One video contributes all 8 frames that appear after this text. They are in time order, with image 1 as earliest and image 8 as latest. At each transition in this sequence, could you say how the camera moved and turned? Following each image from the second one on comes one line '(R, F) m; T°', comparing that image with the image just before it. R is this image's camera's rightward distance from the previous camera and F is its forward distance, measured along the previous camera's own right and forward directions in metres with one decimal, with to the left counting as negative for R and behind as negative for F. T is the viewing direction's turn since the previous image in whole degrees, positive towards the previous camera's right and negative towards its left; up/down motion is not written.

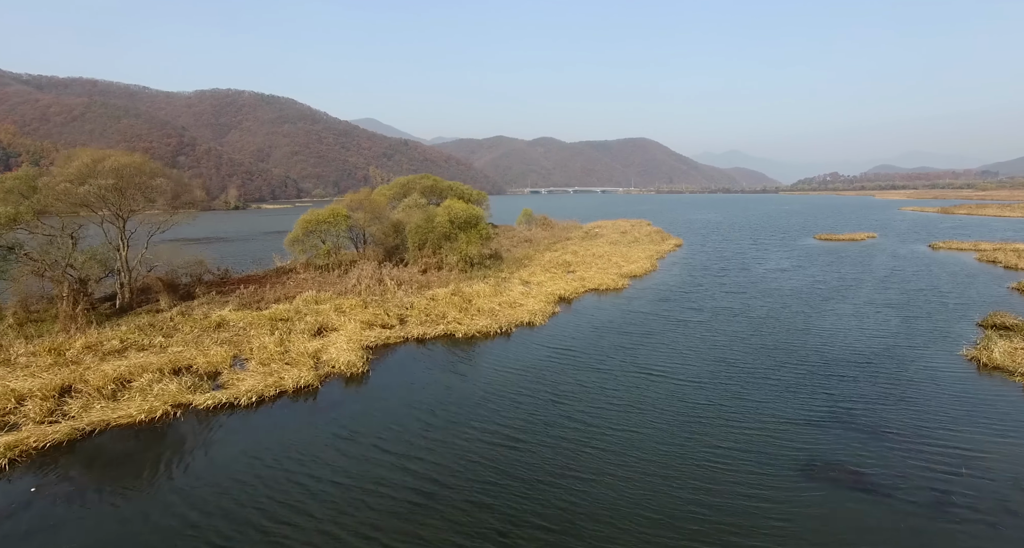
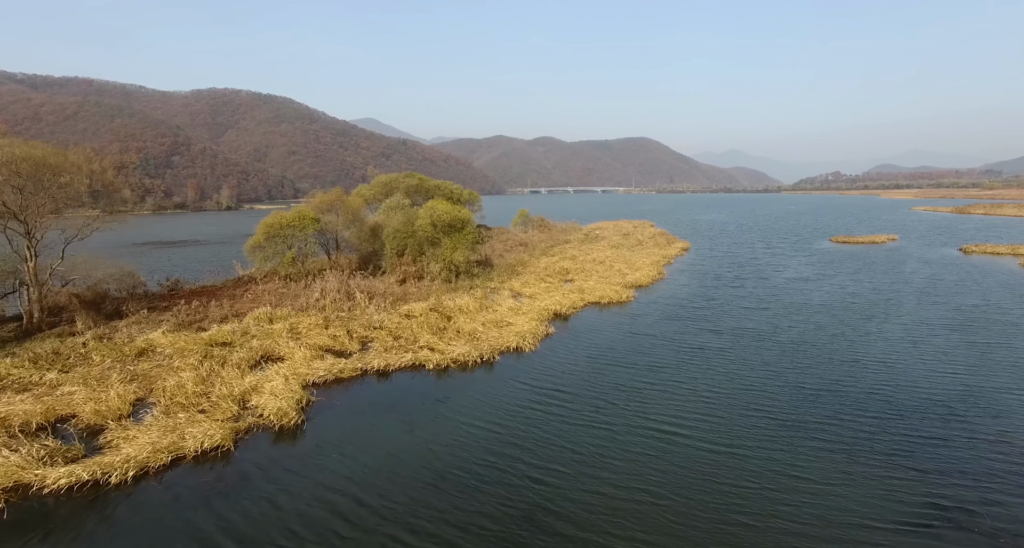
(+0.5, +3.5) m; 0°
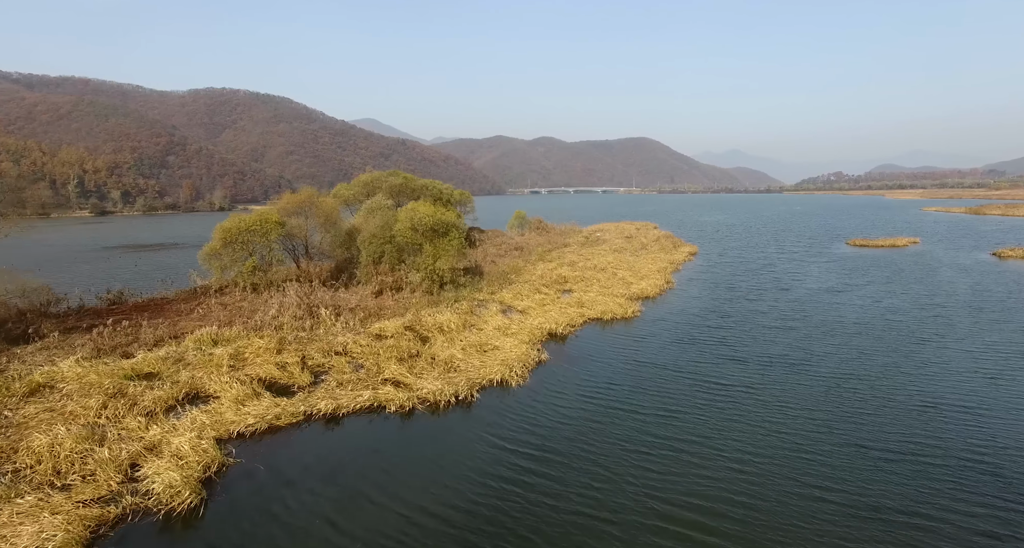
(+0.4, +3.2) m; 0°
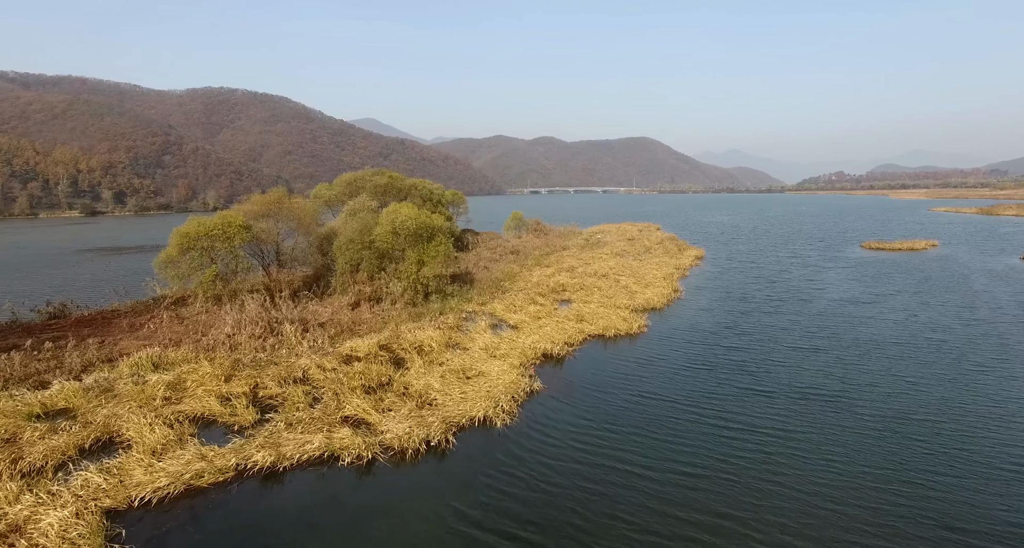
(+0.3, +2.5) m; 0°
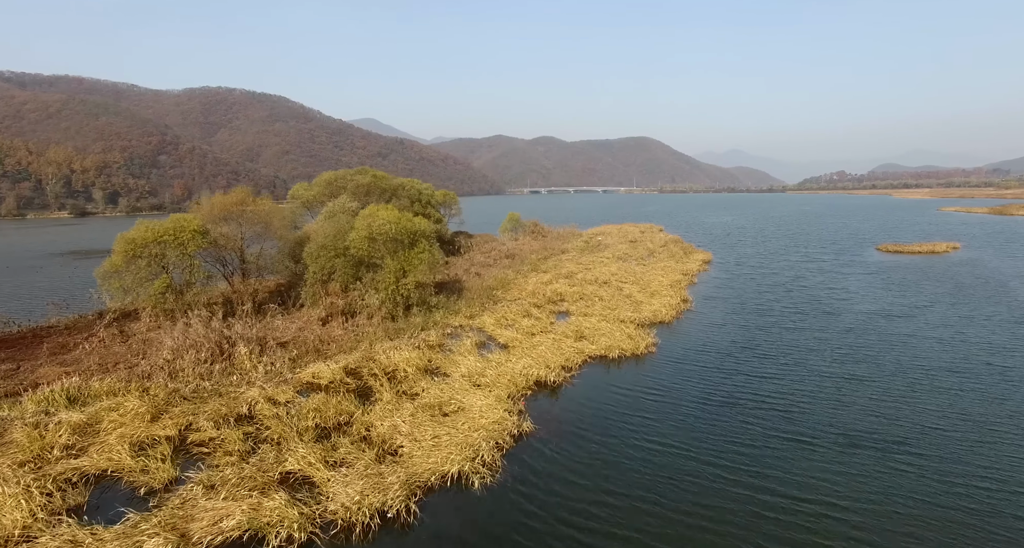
(+0.3, +2.5) m; 0°
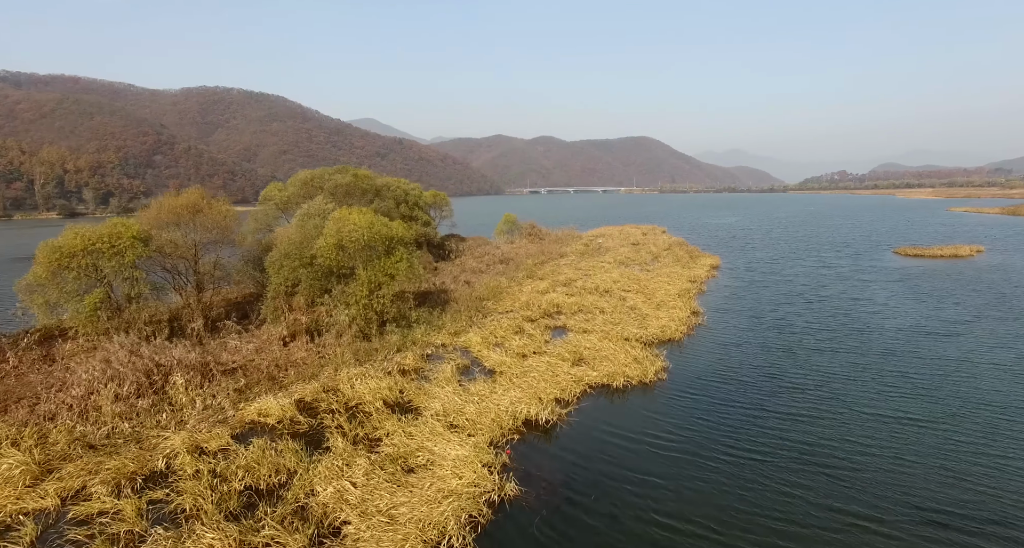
(+0.3, +2.5) m; 0°
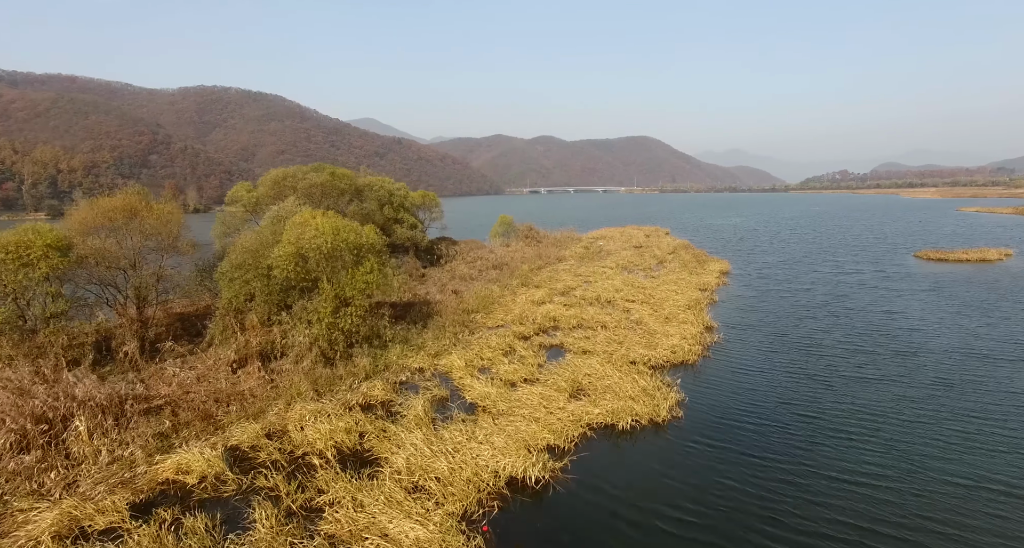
(+0.3, +2.6) m; 0°
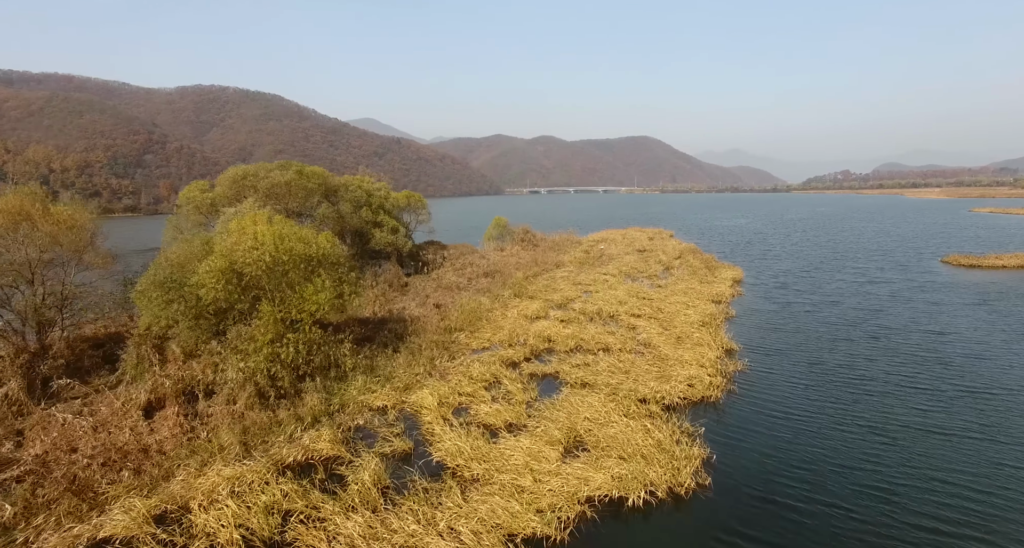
(+0.4, +3.0) m; 0°
